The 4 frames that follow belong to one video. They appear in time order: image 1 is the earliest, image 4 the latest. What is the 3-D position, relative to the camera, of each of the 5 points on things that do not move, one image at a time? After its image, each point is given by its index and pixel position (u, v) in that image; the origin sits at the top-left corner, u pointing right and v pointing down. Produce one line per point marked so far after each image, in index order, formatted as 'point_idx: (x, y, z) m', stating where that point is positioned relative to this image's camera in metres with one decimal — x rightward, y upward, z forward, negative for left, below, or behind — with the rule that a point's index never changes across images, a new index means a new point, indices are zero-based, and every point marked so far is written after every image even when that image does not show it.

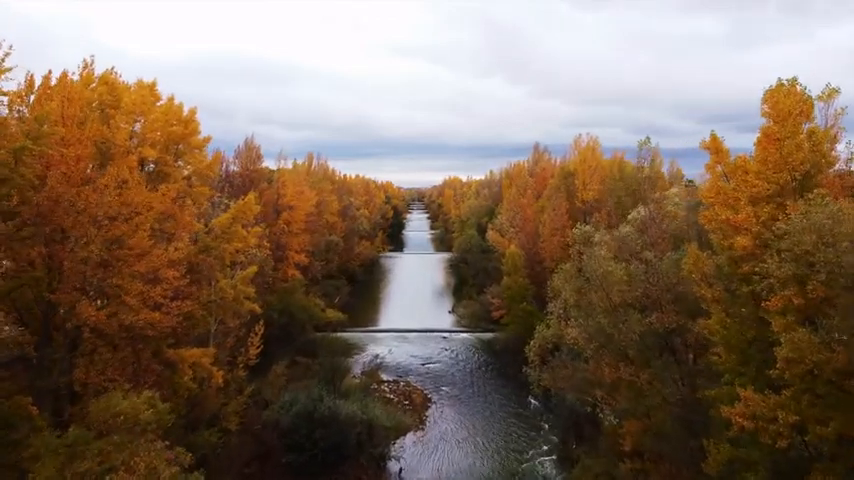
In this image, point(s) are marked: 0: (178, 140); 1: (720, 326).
0: (-6.7, +2.7, +16.0) m
1: (+5.4, -1.6, +10.6) m
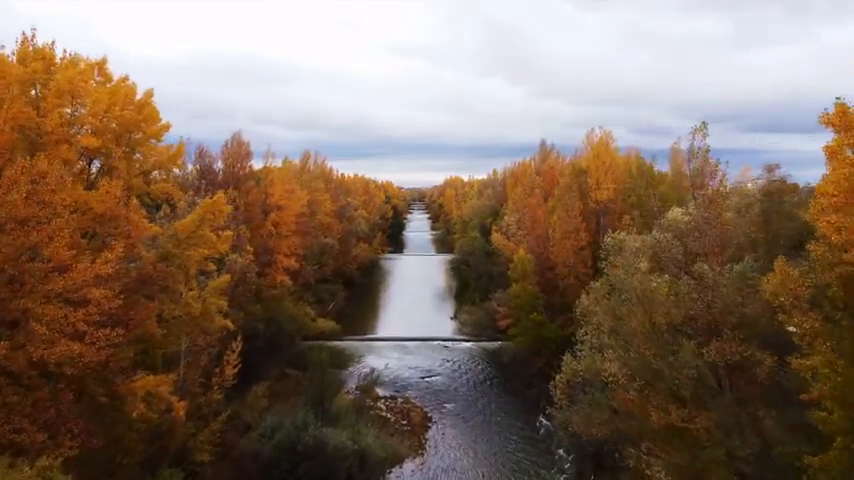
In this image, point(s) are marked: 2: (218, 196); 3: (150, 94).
0: (-6.7, +2.6, +13.5) m
1: (+5.4, -1.8, +8.1) m
2: (-5.3, +1.1, +15.1) m
3: (-6.3, +3.3, +13.5) m
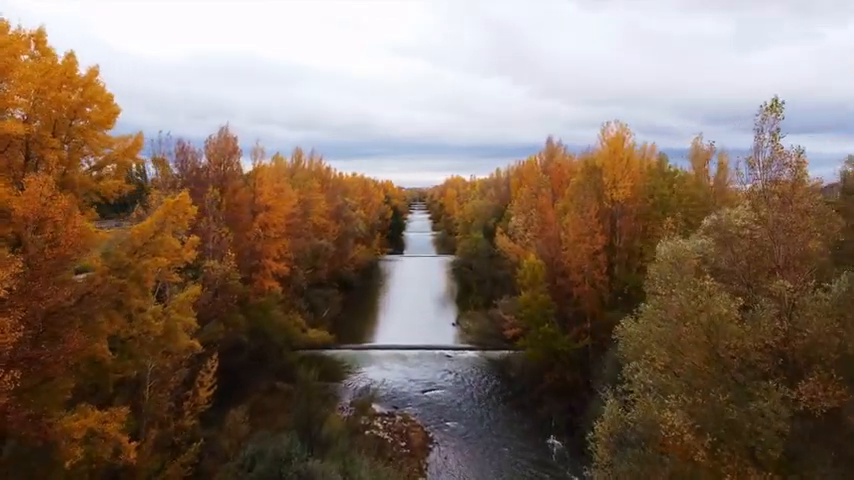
0: (-6.7, +2.4, +11.2) m
1: (+5.4, -1.9, +5.8) m
2: (-5.3, +1.0, +12.8) m
3: (-6.3, +3.2, +11.2) m
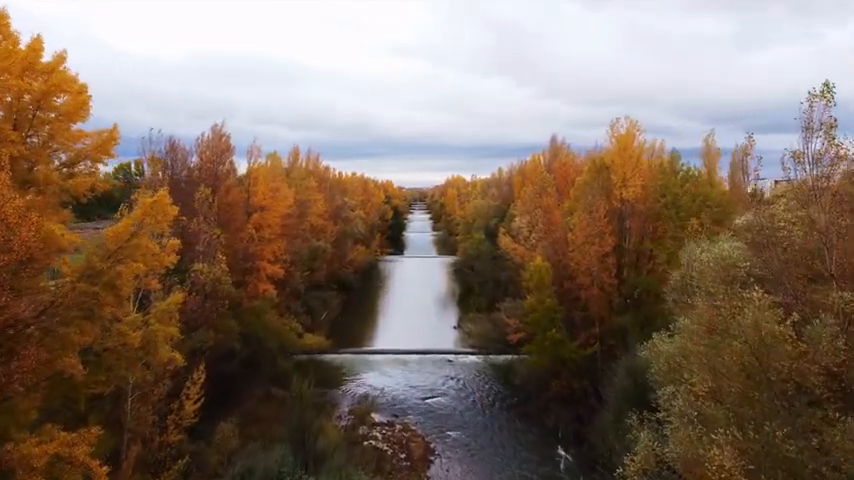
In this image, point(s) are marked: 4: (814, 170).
0: (-6.7, +2.4, +10.1) m
1: (+5.5, -2.0, +4.7) m
2: (-5.3, +0.9, +11.7) m
3: (-6.2, +3.1, +10.2) m
4: (+6.0, +1.1, +9.3) m
